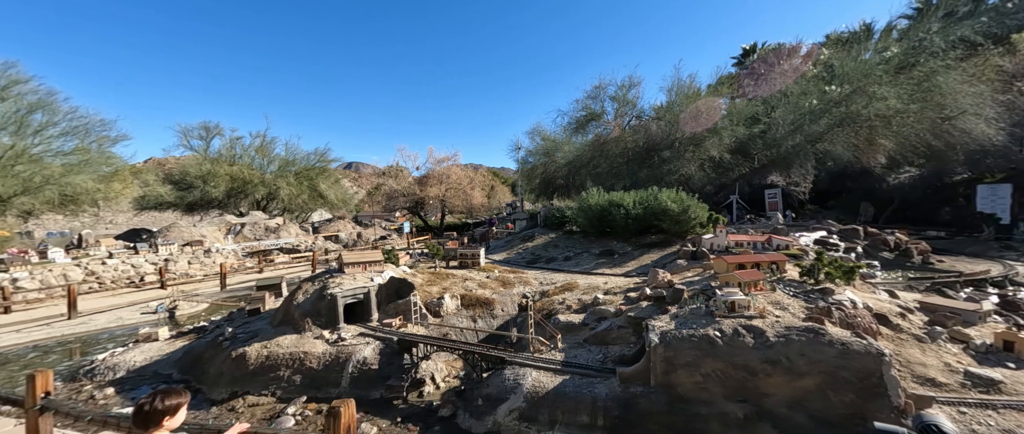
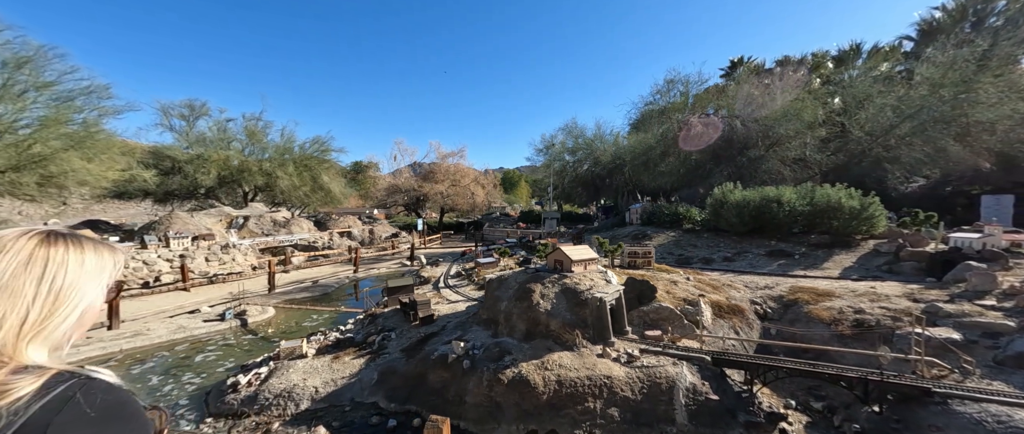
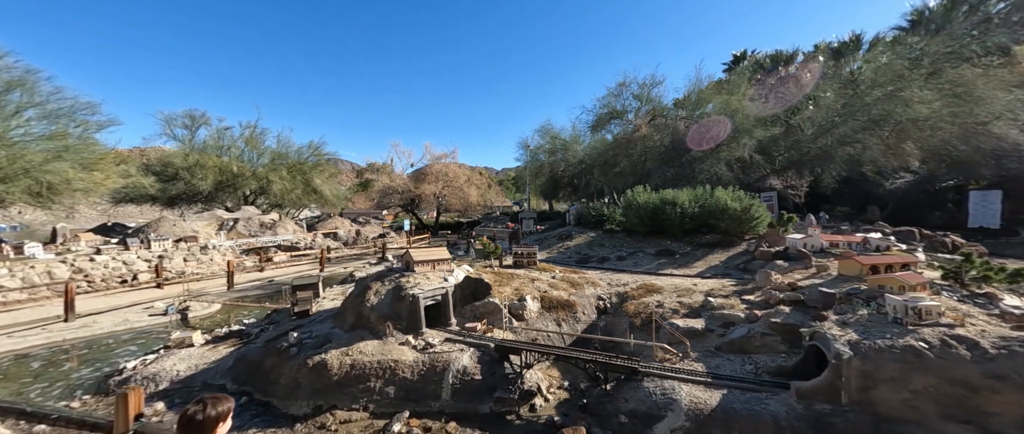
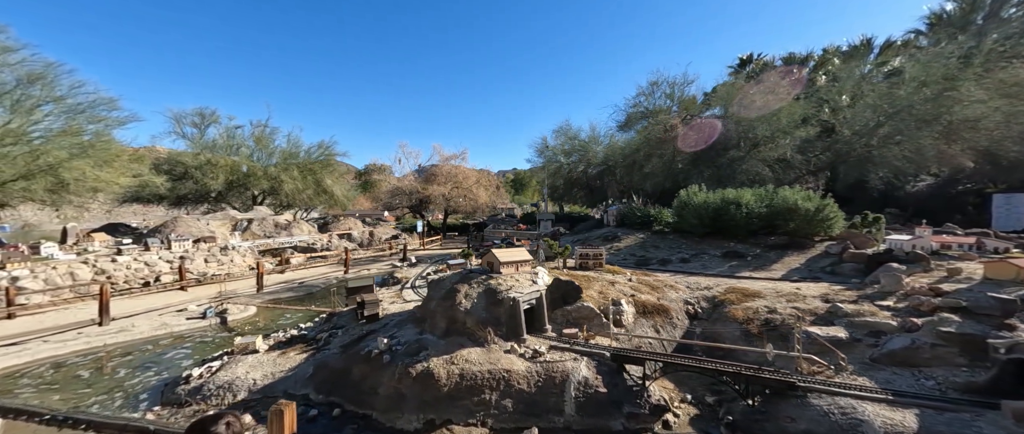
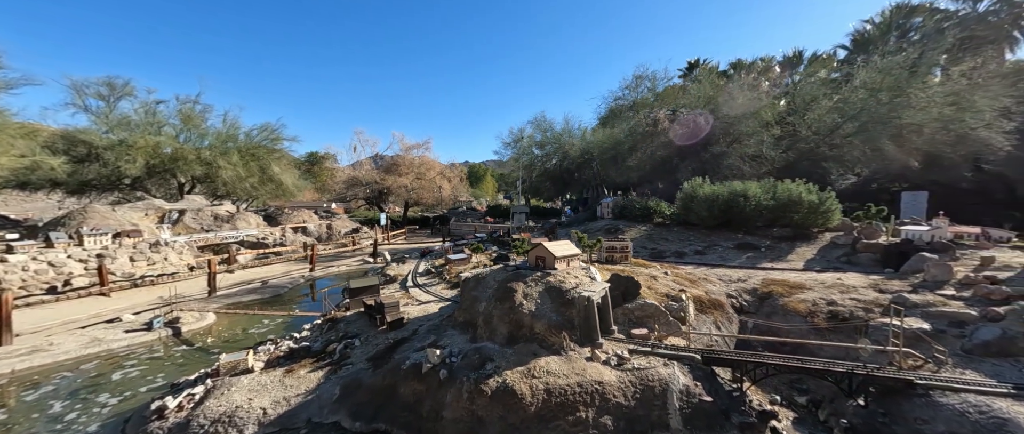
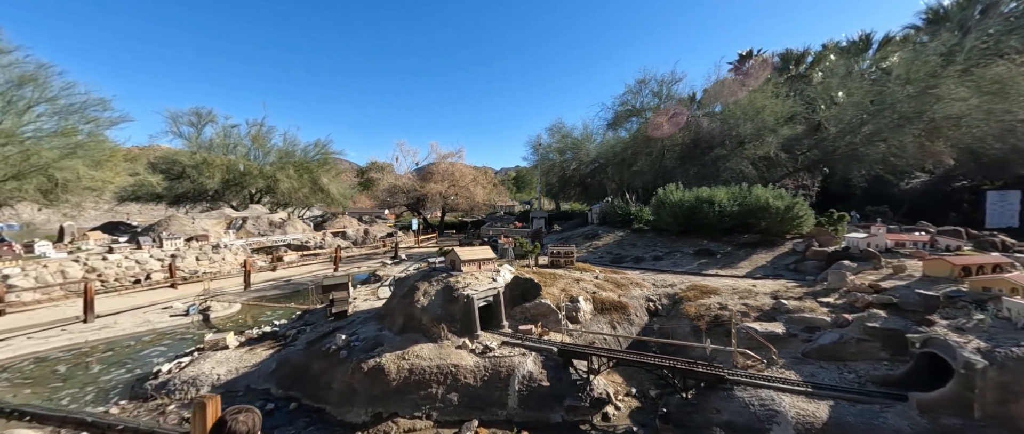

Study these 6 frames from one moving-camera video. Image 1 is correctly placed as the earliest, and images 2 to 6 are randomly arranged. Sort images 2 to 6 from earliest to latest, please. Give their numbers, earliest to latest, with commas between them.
3, 6, 4, 2, 5
